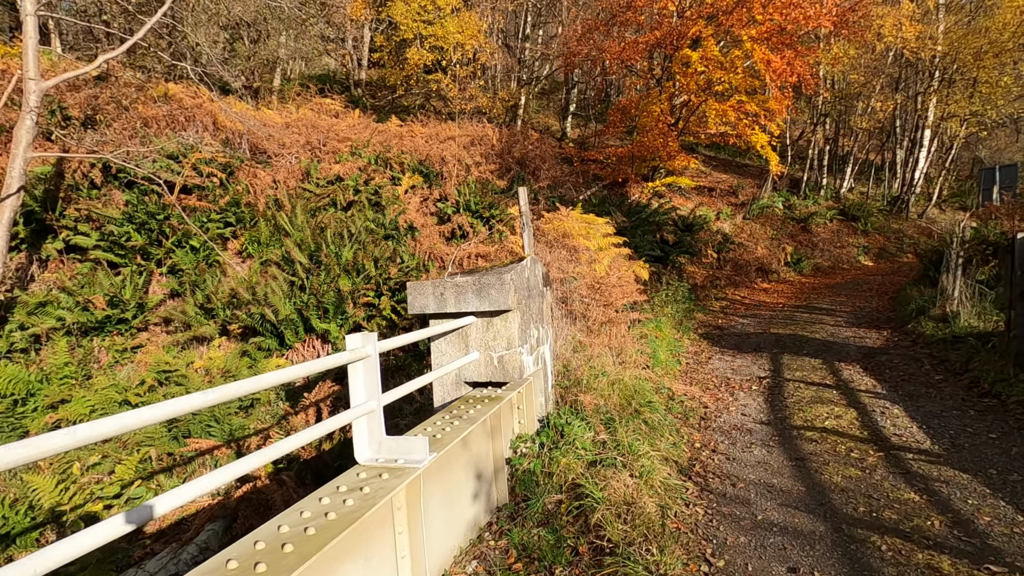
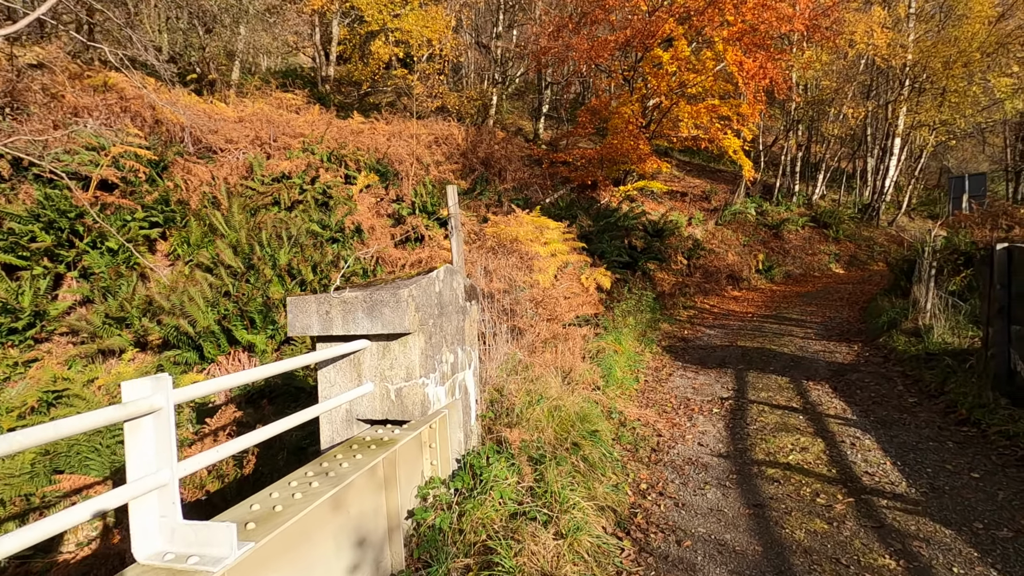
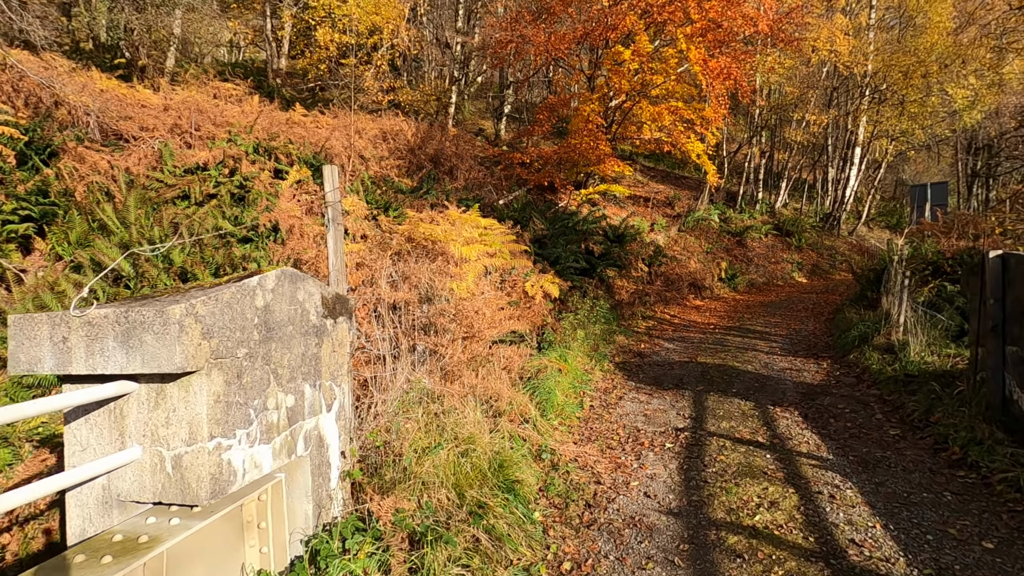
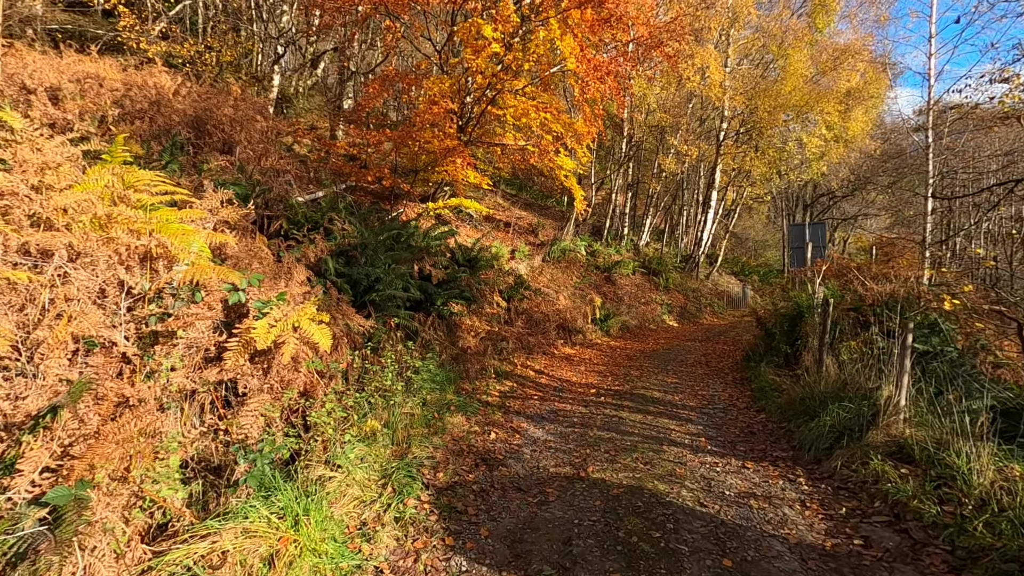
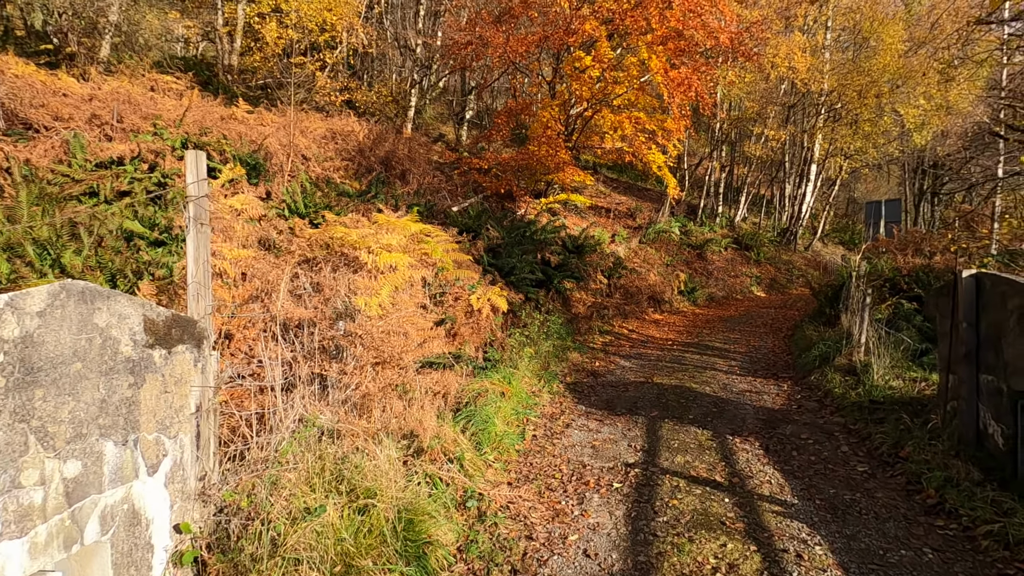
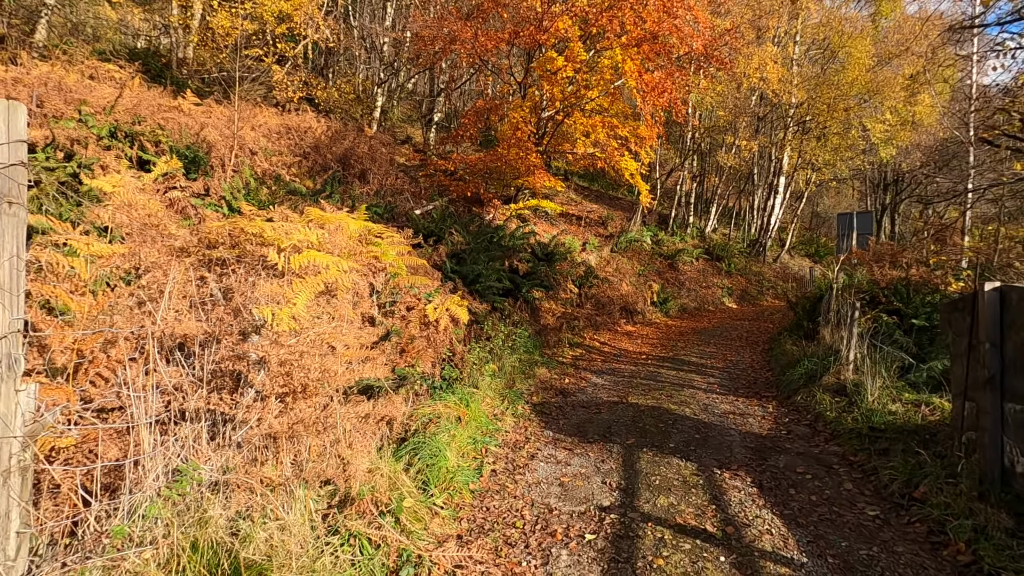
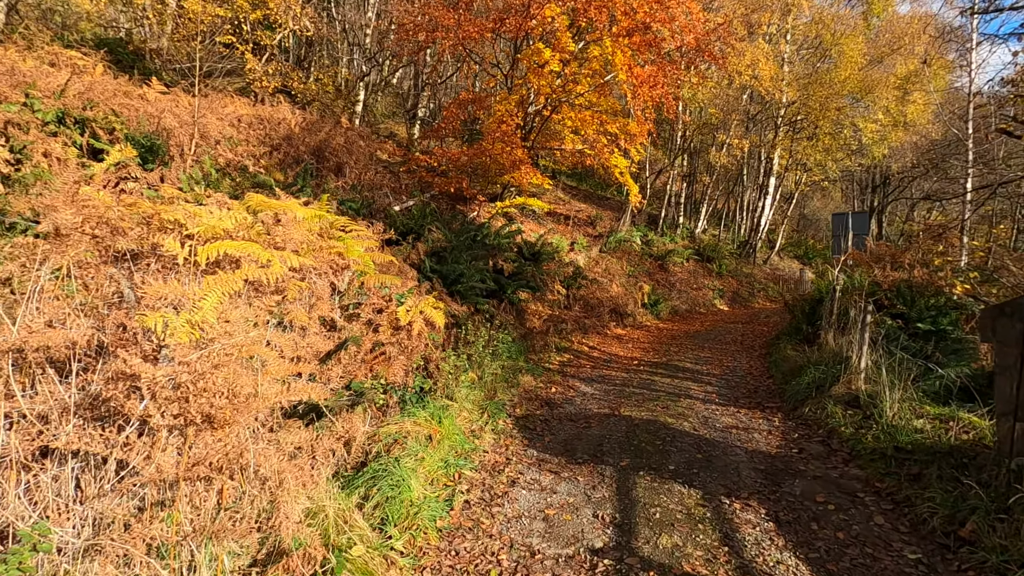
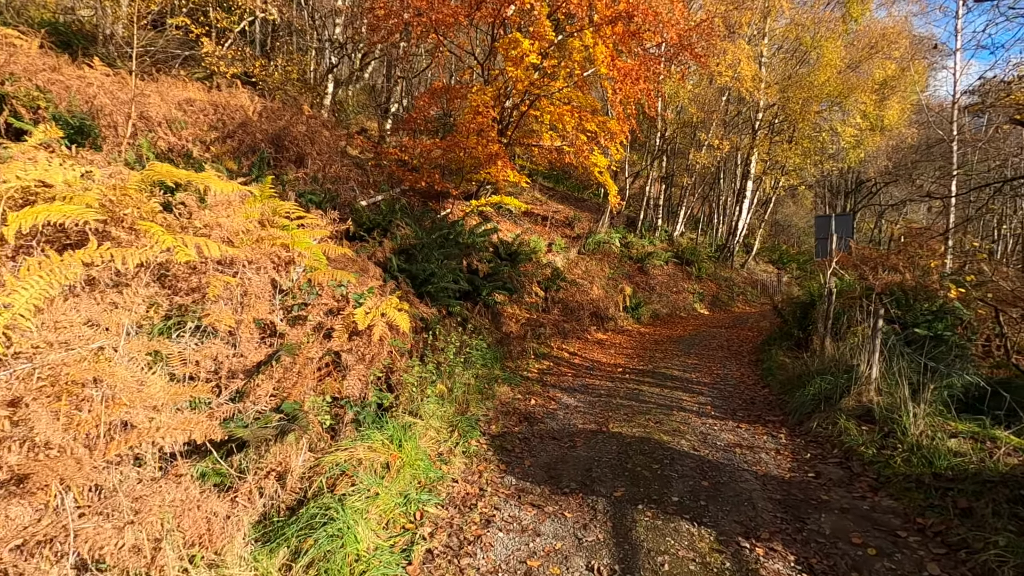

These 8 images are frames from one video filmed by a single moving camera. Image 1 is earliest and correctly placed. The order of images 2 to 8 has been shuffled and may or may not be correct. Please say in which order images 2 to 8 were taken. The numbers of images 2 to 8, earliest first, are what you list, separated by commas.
2, 3, 5, 6, 7, 8, 4
